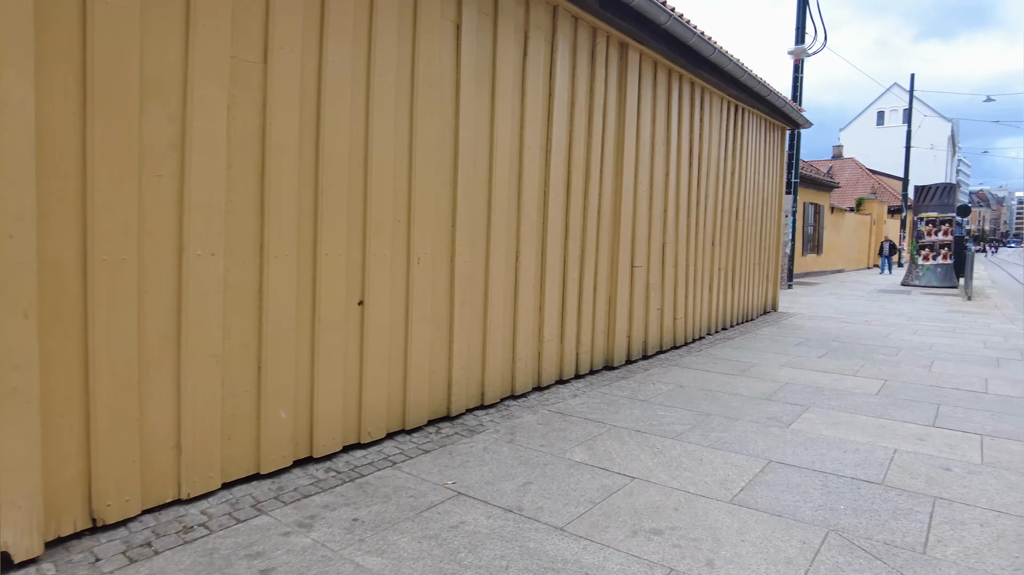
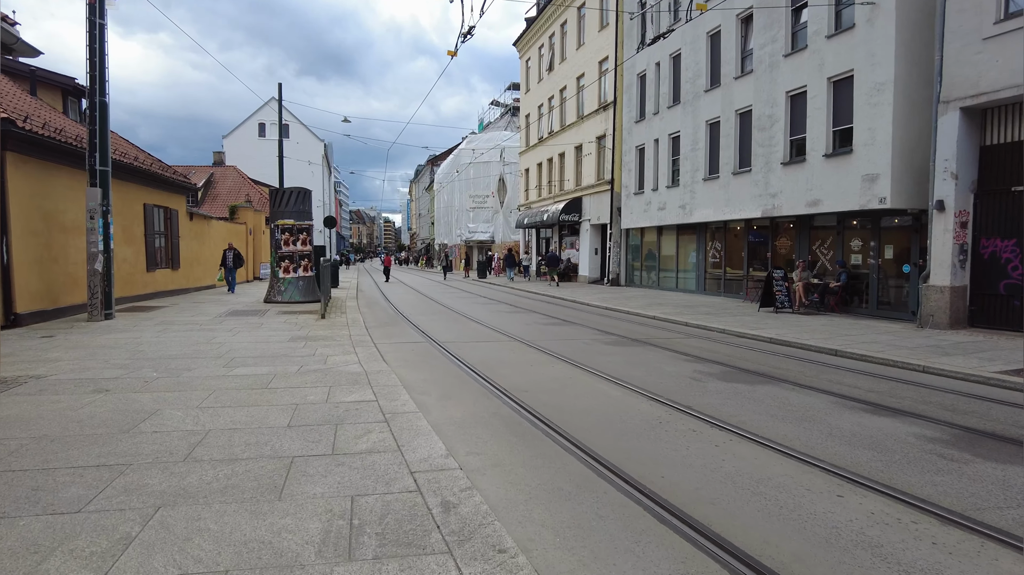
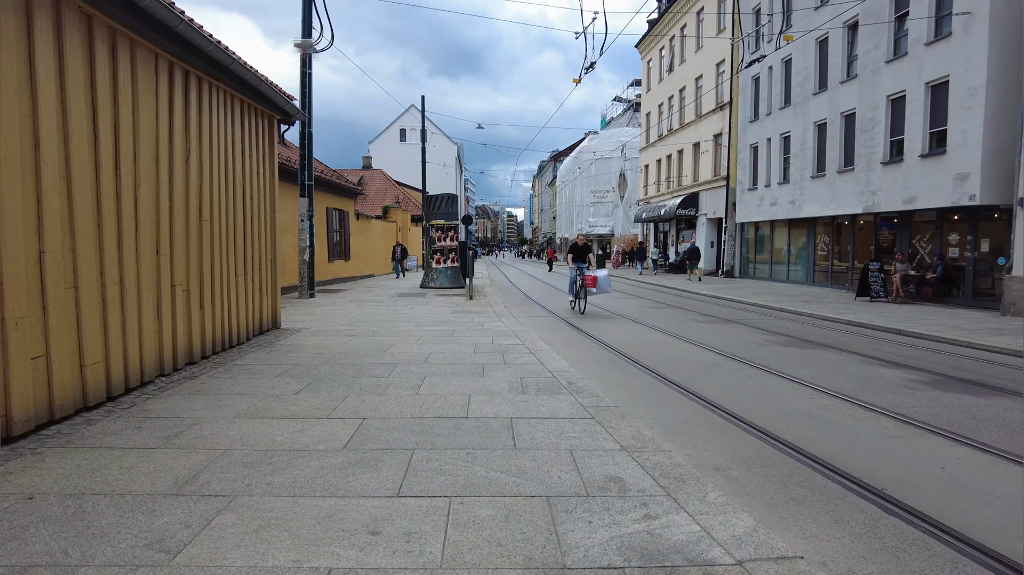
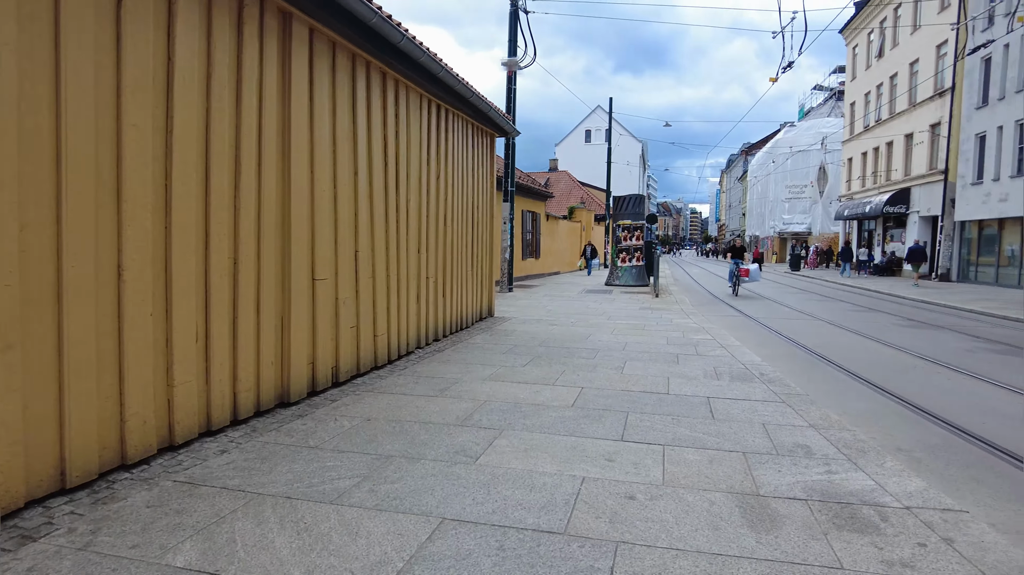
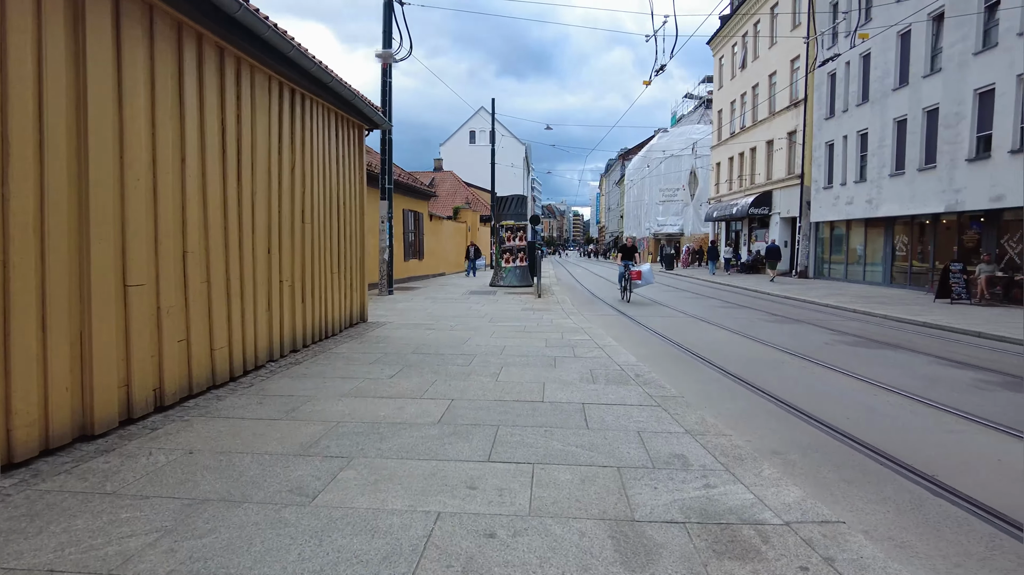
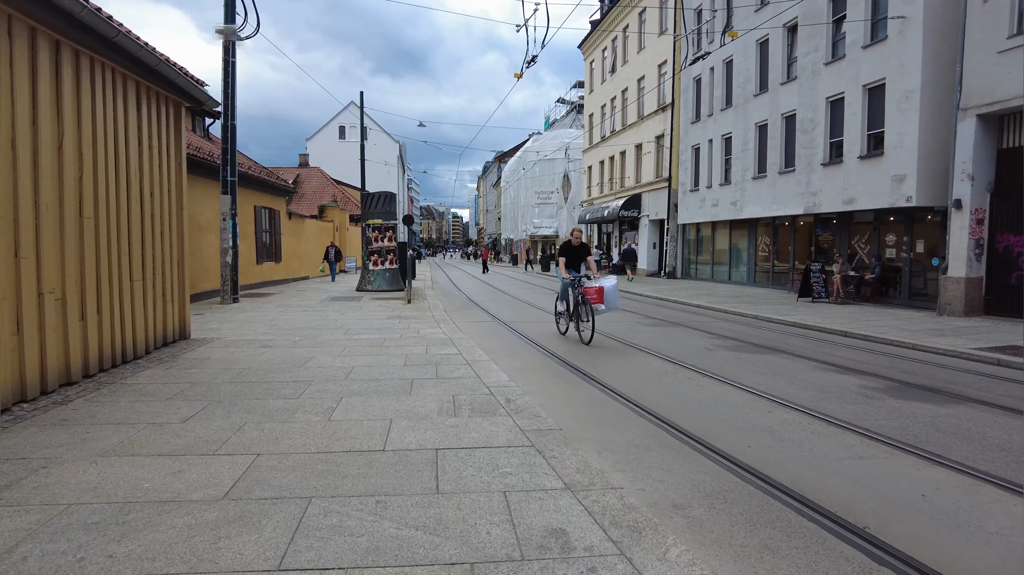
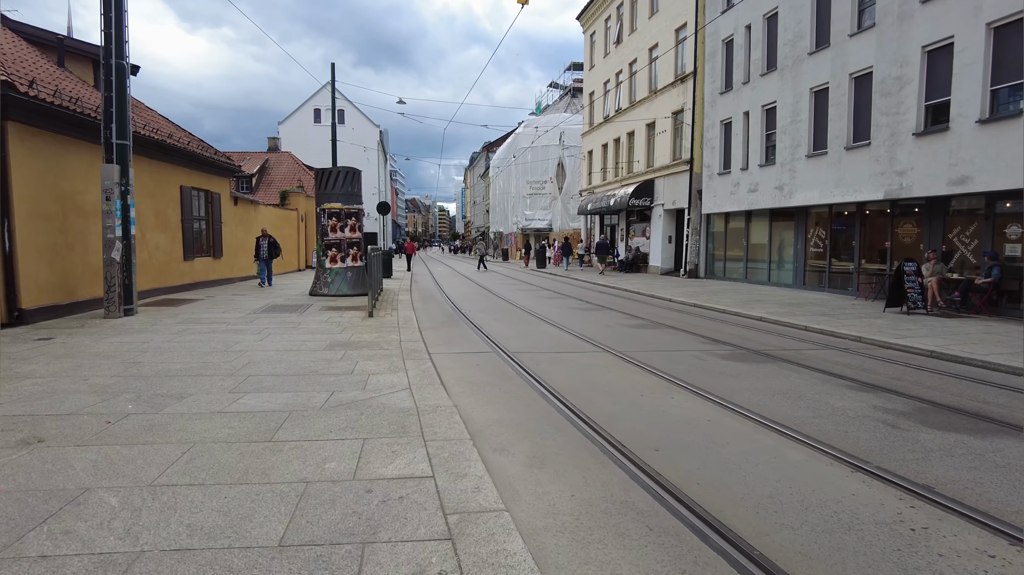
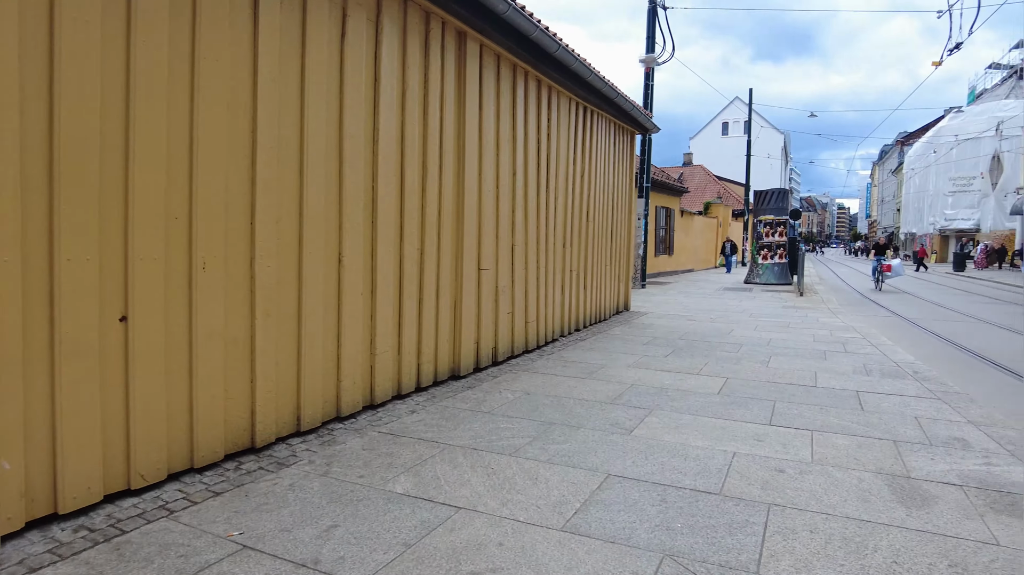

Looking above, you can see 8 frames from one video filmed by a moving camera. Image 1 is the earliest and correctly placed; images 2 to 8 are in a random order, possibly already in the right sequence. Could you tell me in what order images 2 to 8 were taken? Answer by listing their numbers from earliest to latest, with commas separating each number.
8, 4, 5, 3, 6, 2, 7
